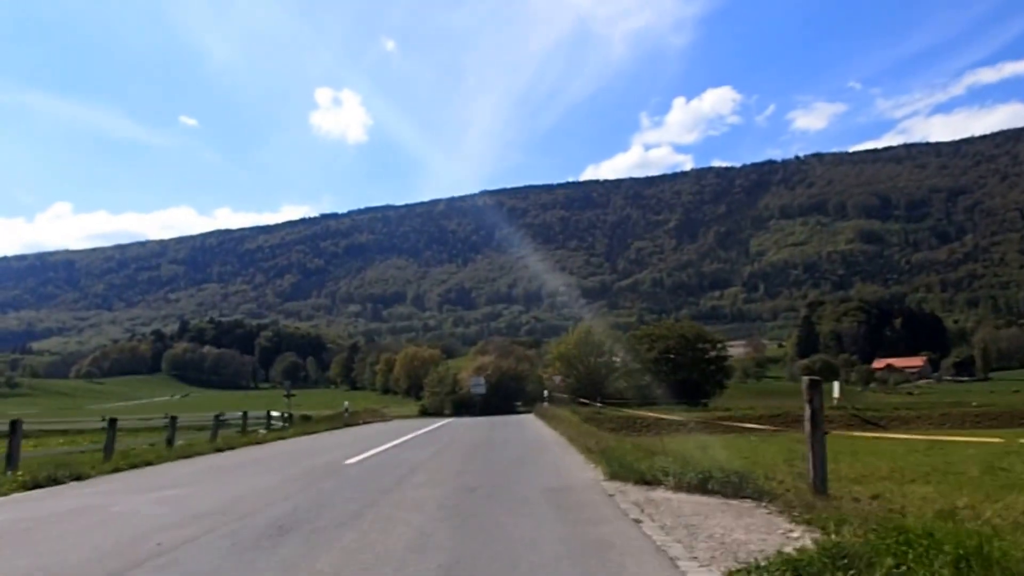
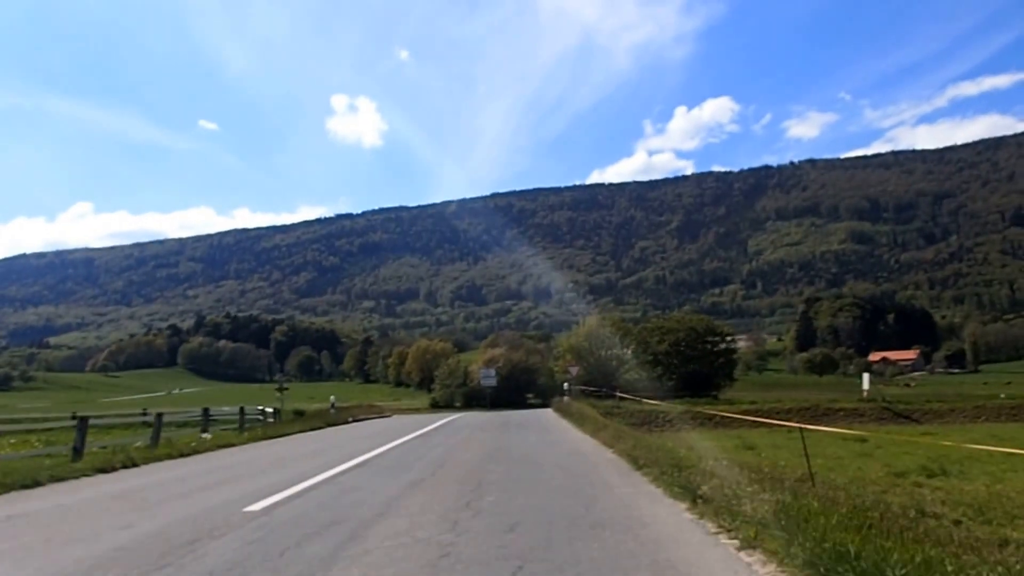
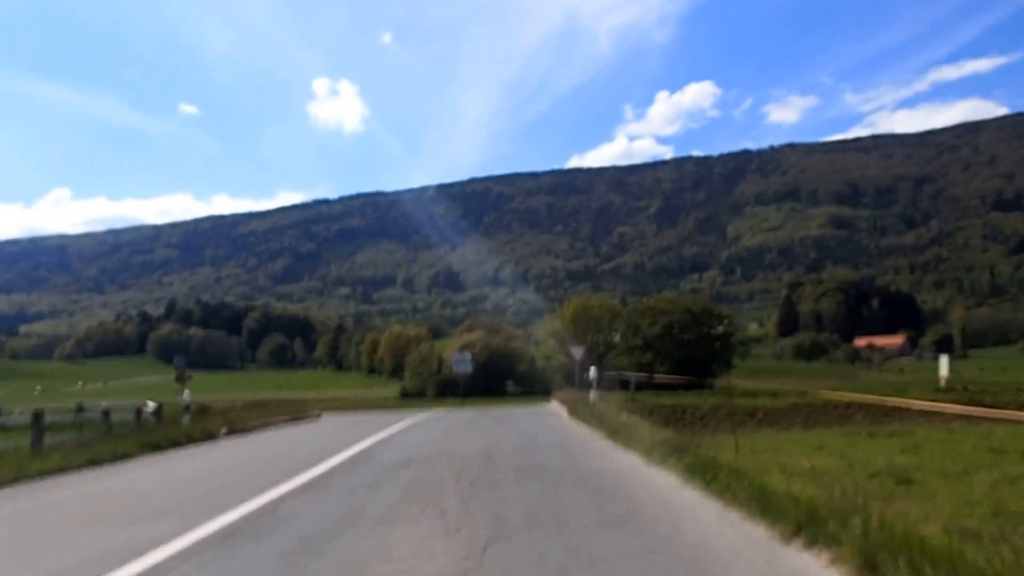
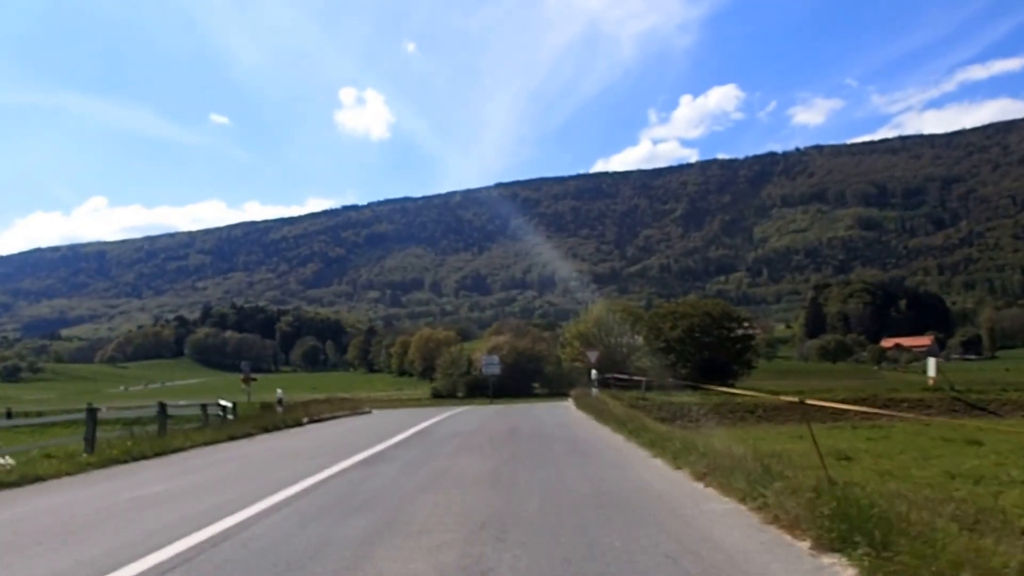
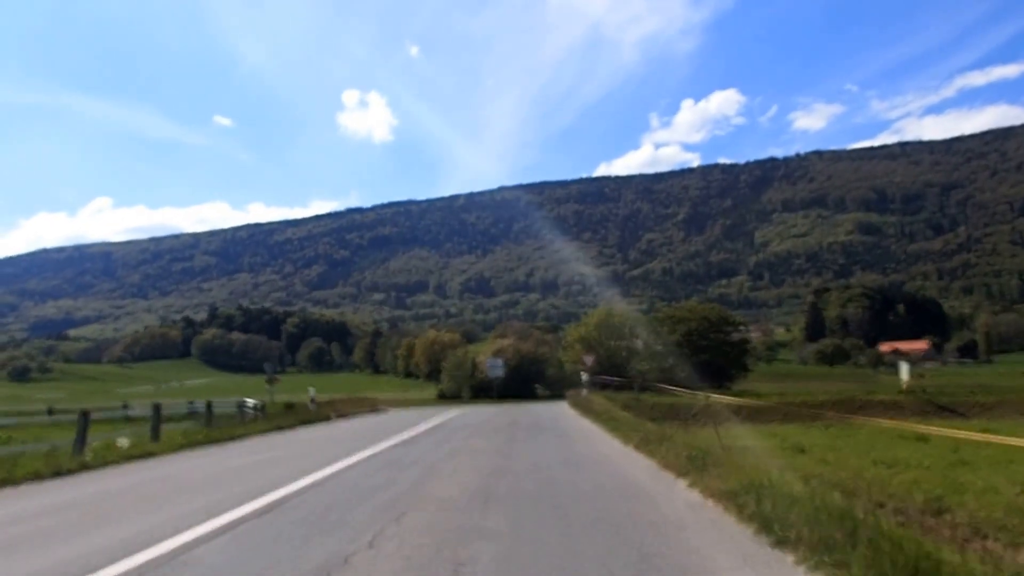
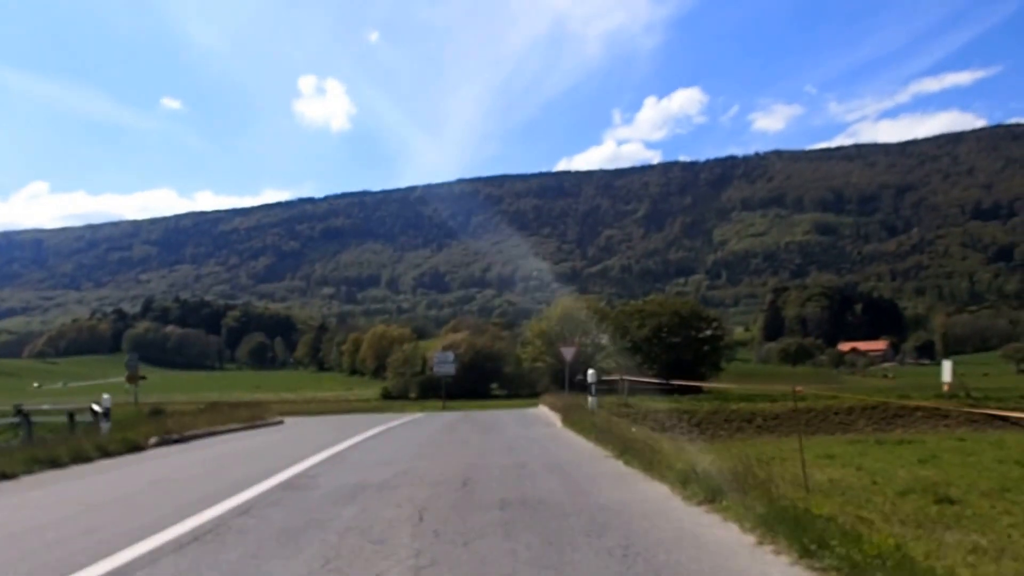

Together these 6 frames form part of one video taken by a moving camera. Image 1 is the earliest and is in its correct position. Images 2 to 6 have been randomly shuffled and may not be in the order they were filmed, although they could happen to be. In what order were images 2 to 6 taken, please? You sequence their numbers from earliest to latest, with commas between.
2, 5, 4, 3, 6
